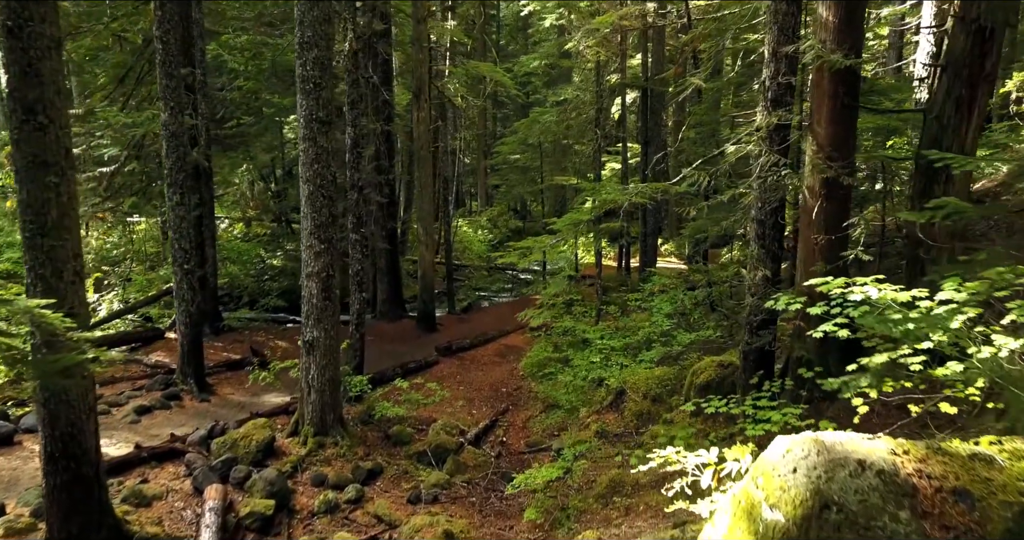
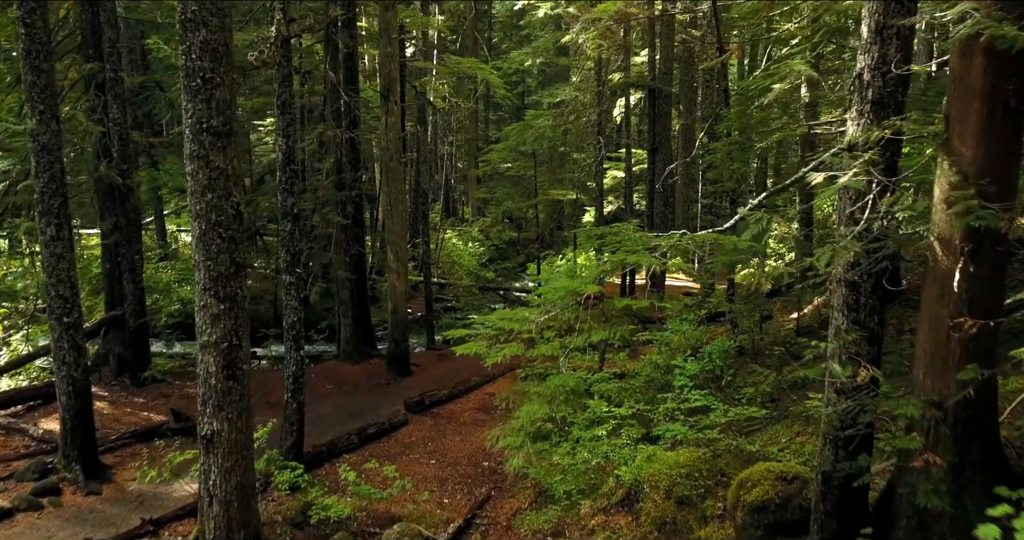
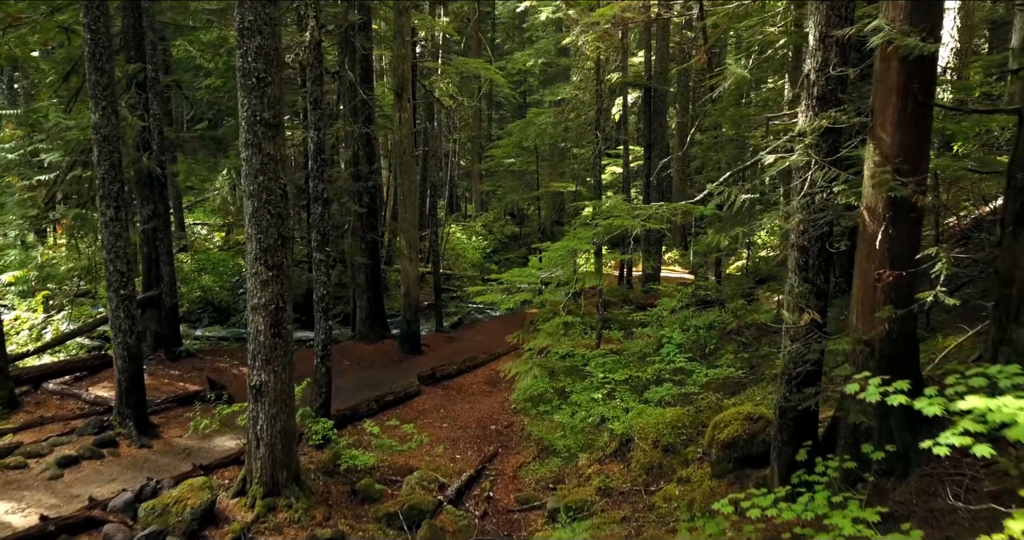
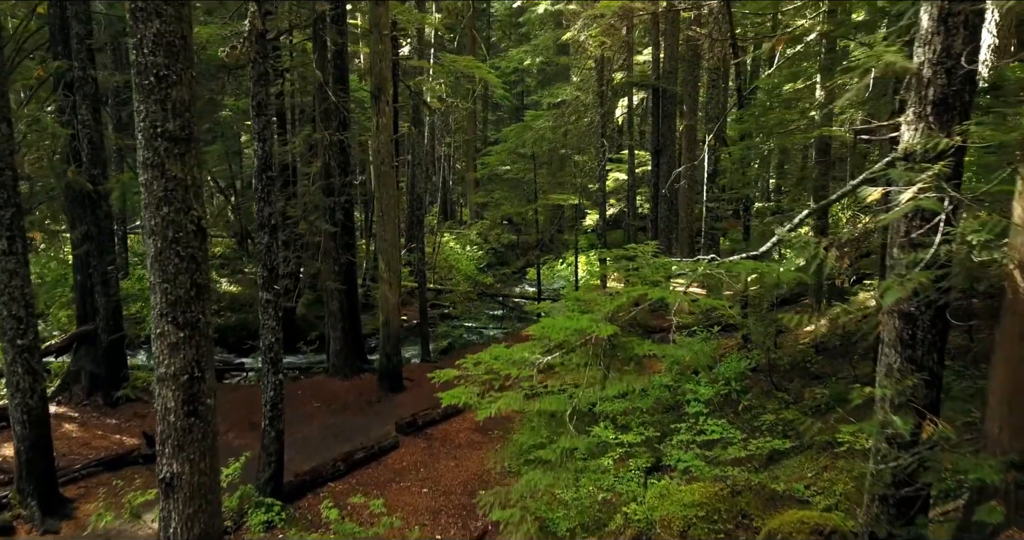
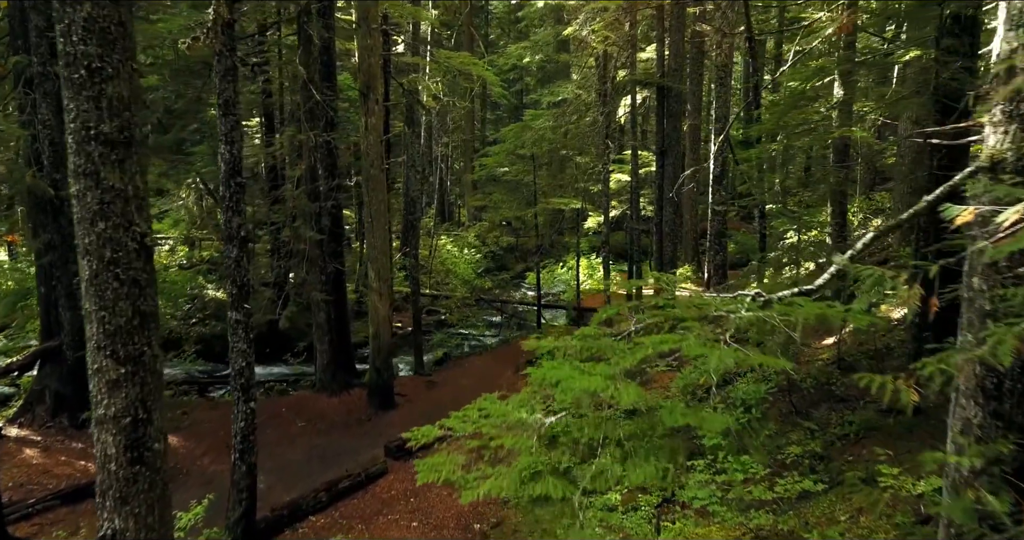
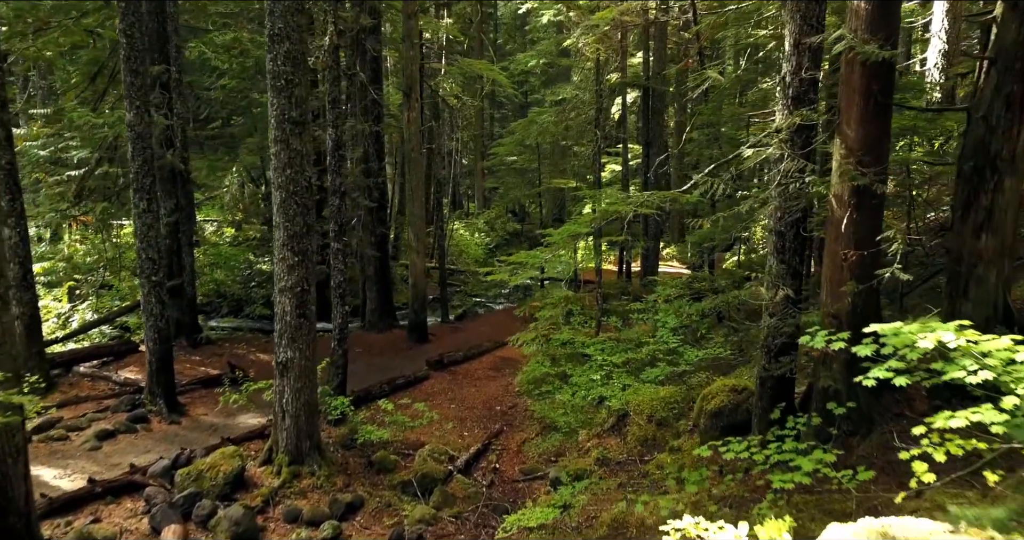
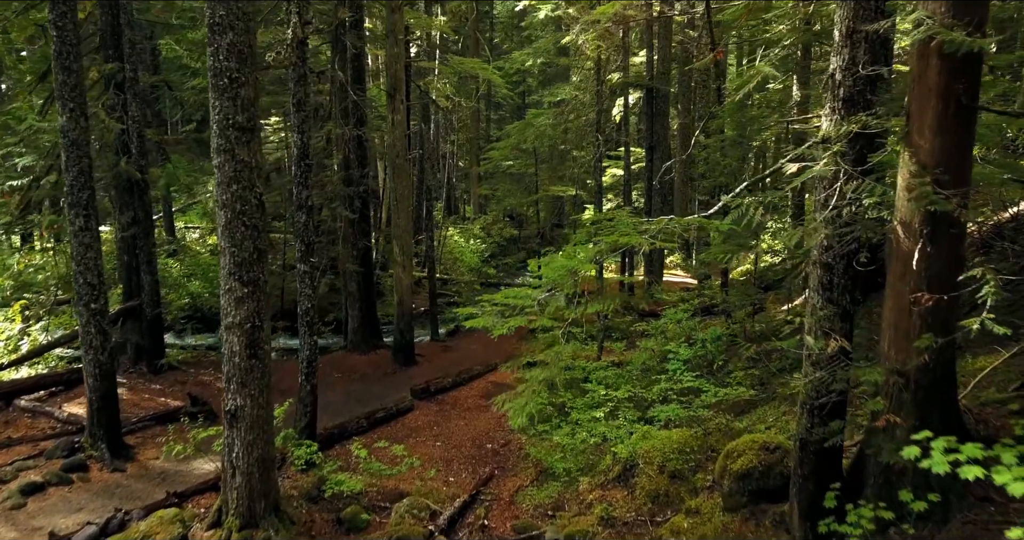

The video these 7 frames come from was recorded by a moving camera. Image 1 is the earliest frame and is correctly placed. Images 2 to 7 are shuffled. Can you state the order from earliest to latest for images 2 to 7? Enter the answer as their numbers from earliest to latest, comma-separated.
6, 3, 7, 2, 4, 5
